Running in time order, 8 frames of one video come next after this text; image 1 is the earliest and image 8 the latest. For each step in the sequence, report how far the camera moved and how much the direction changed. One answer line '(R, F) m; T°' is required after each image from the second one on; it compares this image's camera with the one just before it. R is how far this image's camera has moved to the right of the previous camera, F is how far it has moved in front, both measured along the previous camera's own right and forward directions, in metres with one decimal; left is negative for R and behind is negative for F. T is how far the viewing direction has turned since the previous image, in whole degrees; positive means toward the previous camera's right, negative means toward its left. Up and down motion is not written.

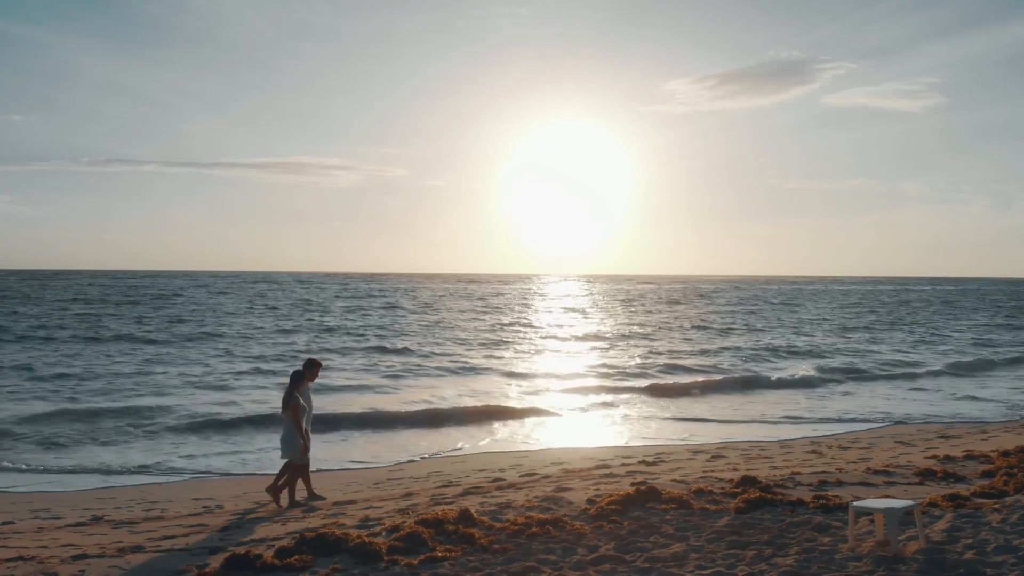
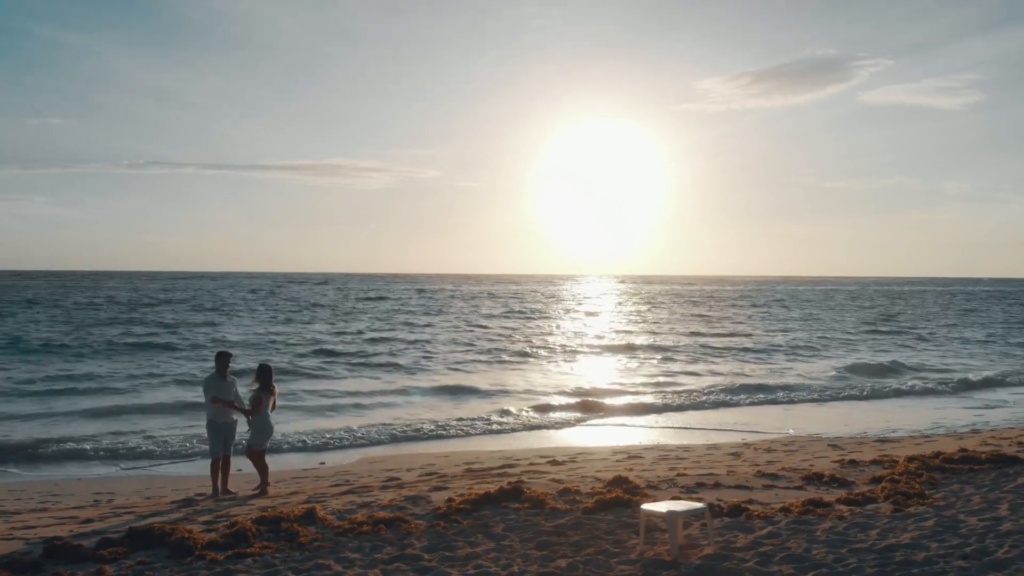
(+1.7, +0.1) m; -3°
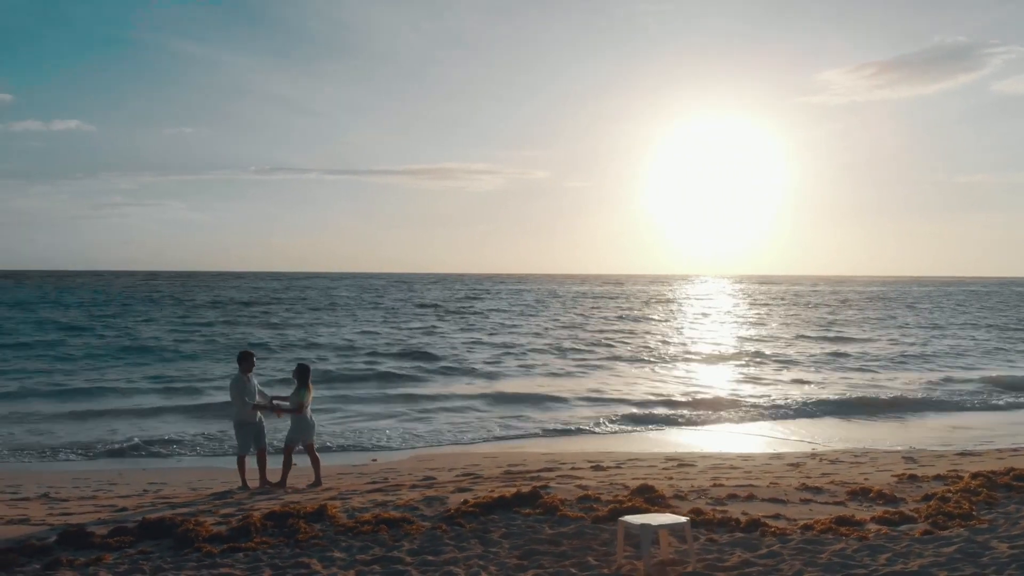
(+0.9, +0.2) m; -8°
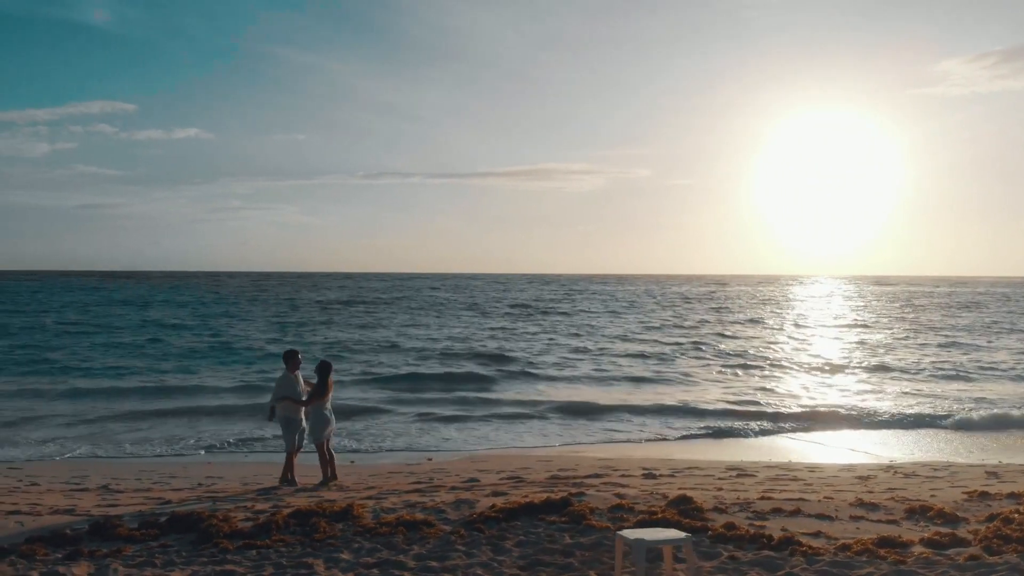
(+0.7, +0.2) m; -7°
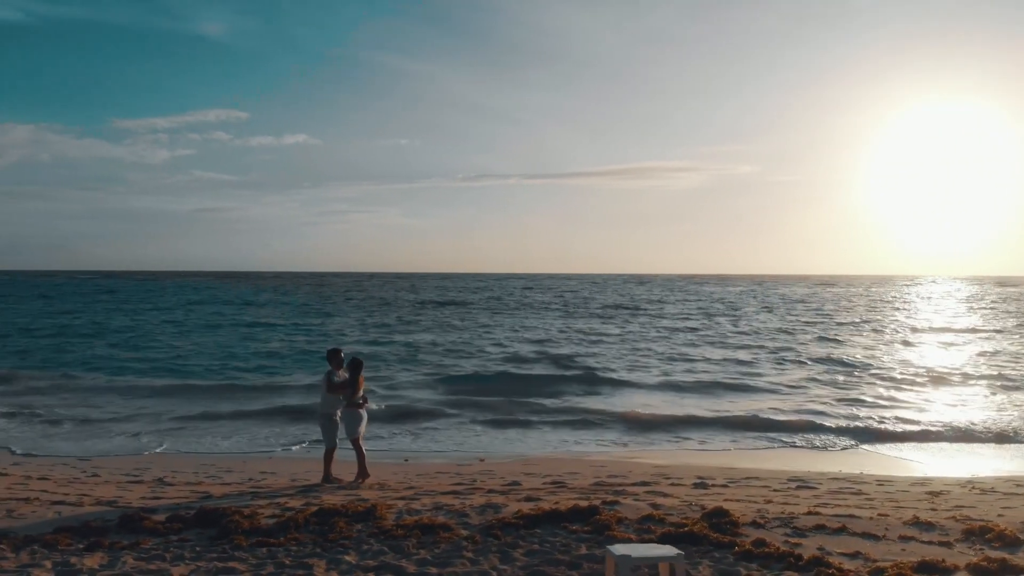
(+0.7, +0.2) m; -7°
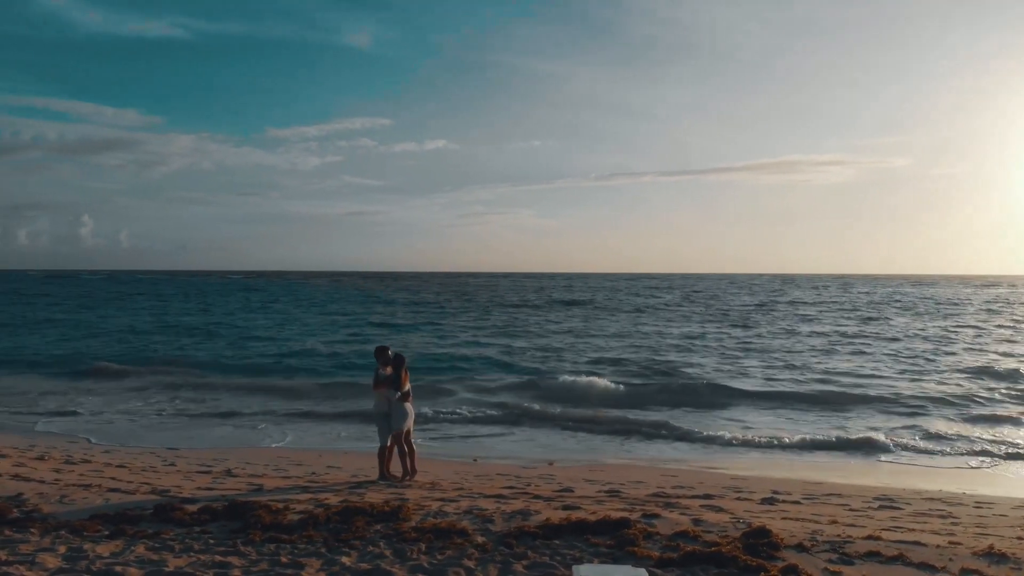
(+0.9, +0.4) m; -10°
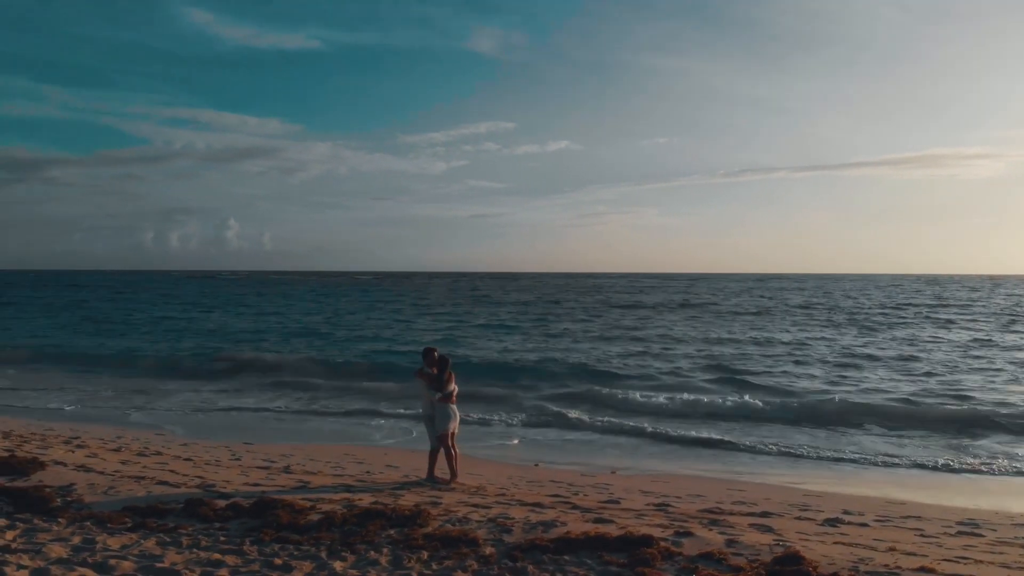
(+0.9, +0.3) m; -9°
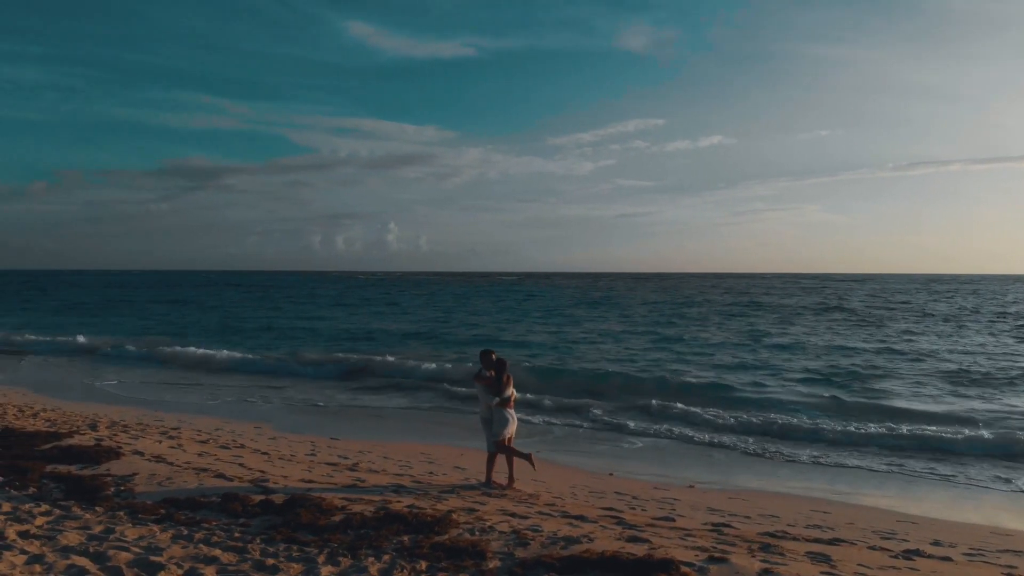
(+1.1, +0.4) m; -11°
